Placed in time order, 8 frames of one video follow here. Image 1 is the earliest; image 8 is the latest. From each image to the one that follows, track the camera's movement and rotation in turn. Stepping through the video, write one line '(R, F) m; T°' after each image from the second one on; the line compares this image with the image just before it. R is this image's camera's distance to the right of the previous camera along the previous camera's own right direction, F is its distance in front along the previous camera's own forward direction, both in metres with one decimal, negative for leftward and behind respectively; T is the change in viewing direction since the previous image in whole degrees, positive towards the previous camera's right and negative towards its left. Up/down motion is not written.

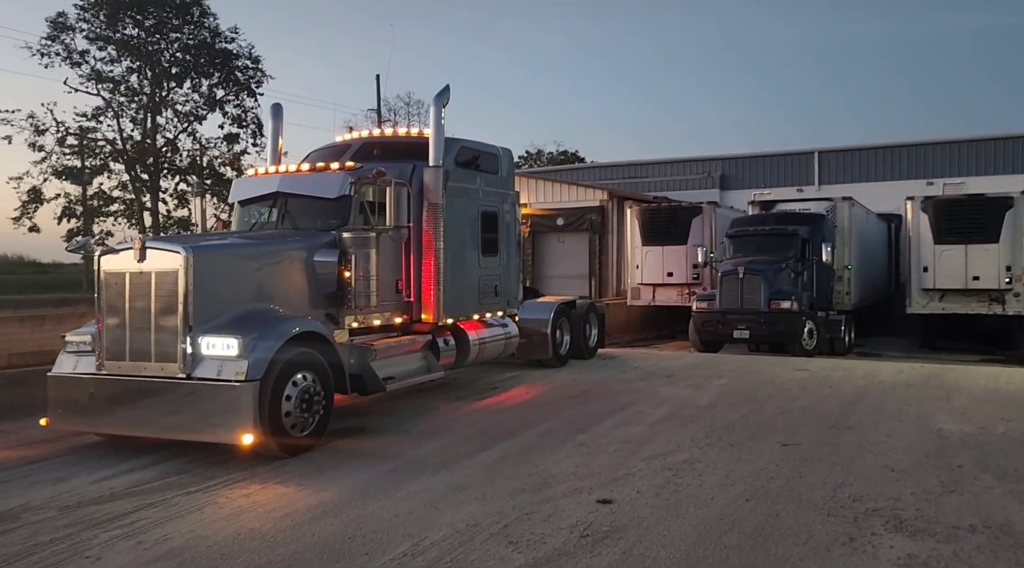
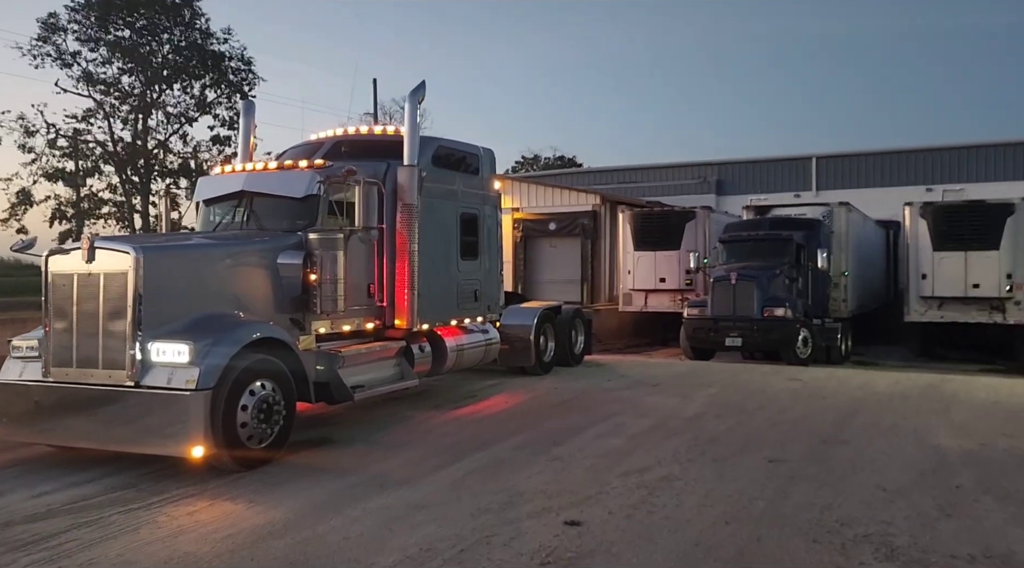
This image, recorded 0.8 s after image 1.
(+0.2, +0.4) m; 0°
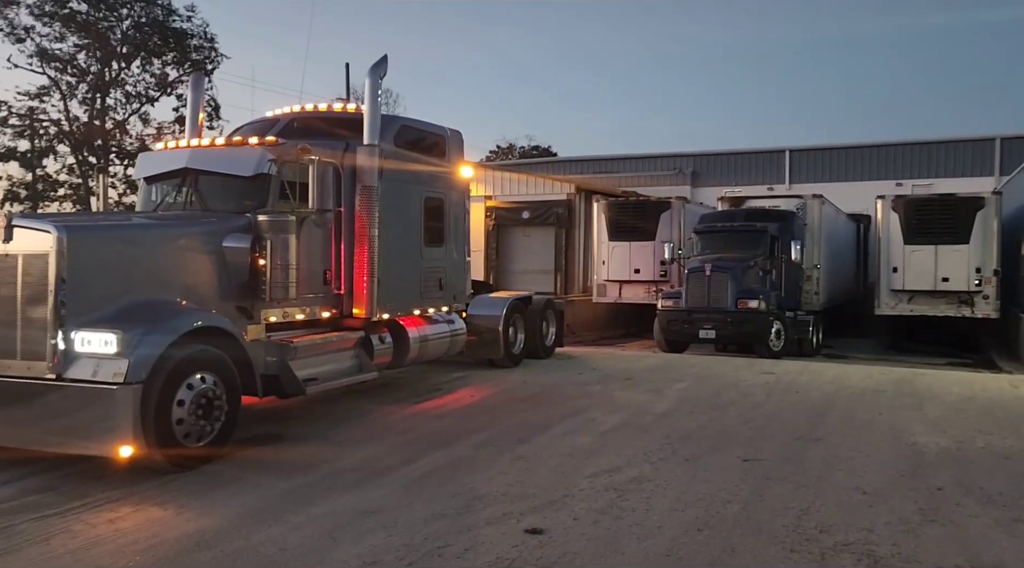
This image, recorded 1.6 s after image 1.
(+0.1, +0.5) m; +2°
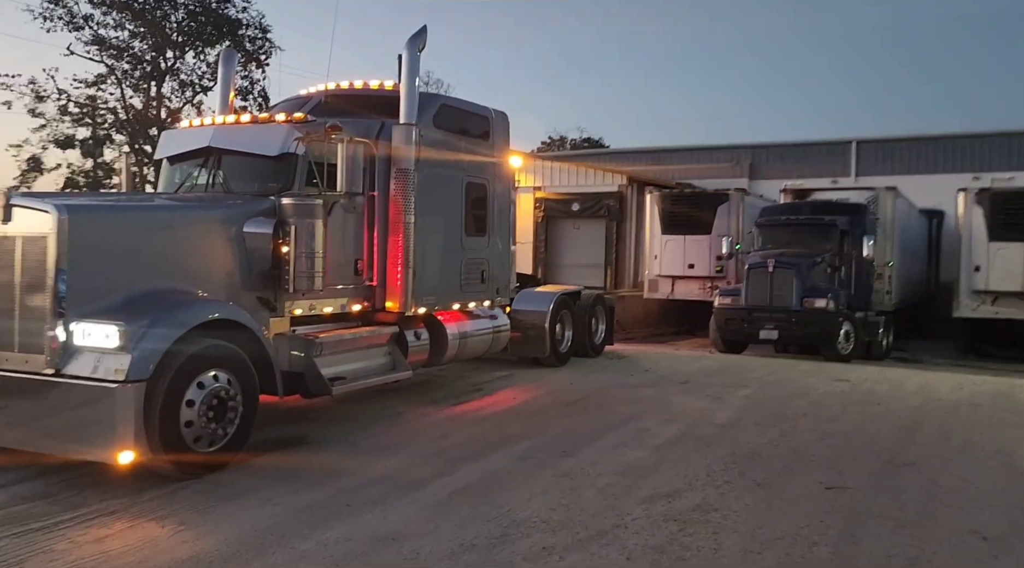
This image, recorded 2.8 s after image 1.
(0.0, +0.8) m; -3°
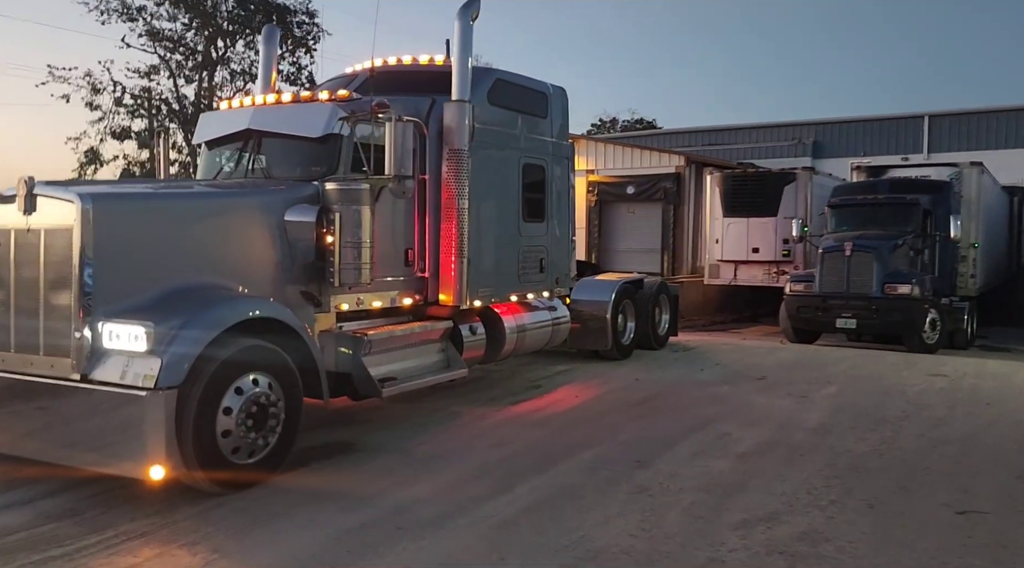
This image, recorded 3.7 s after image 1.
(-0.1, +0.7) m; -3°
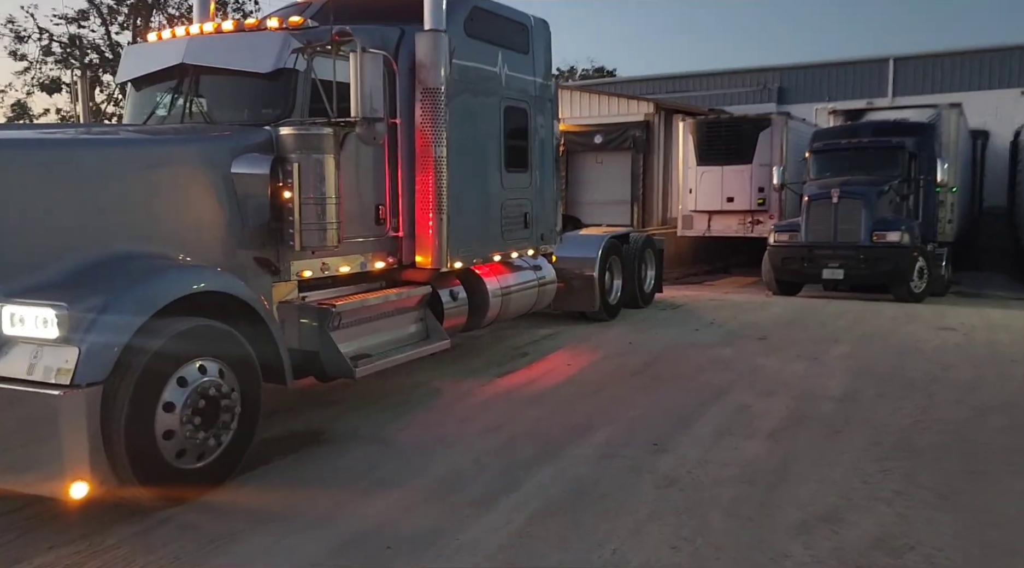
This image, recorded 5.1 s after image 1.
(-0.2, +0.9) m; +3°
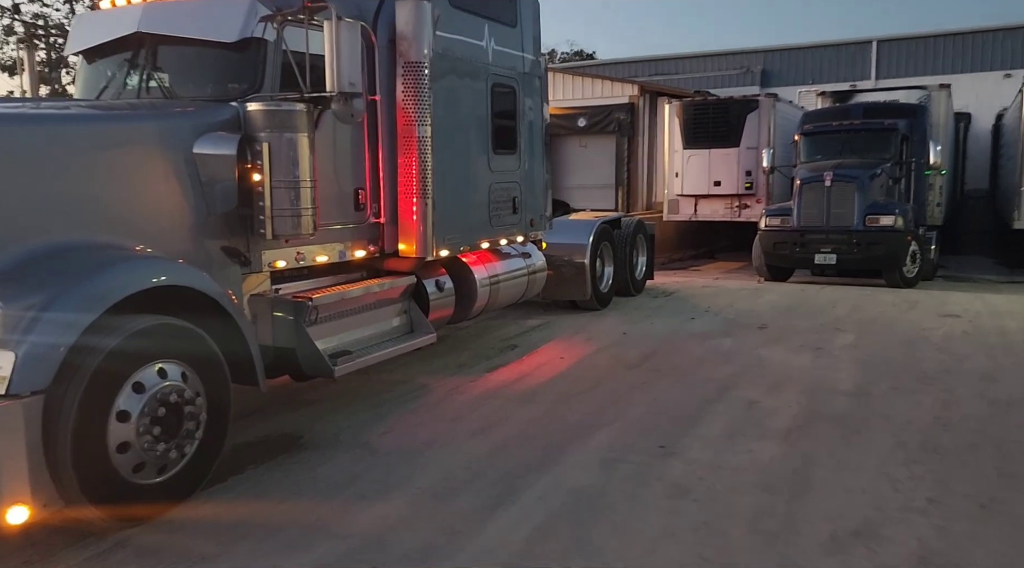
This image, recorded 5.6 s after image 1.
(-0.1, +0.4) m; +1°
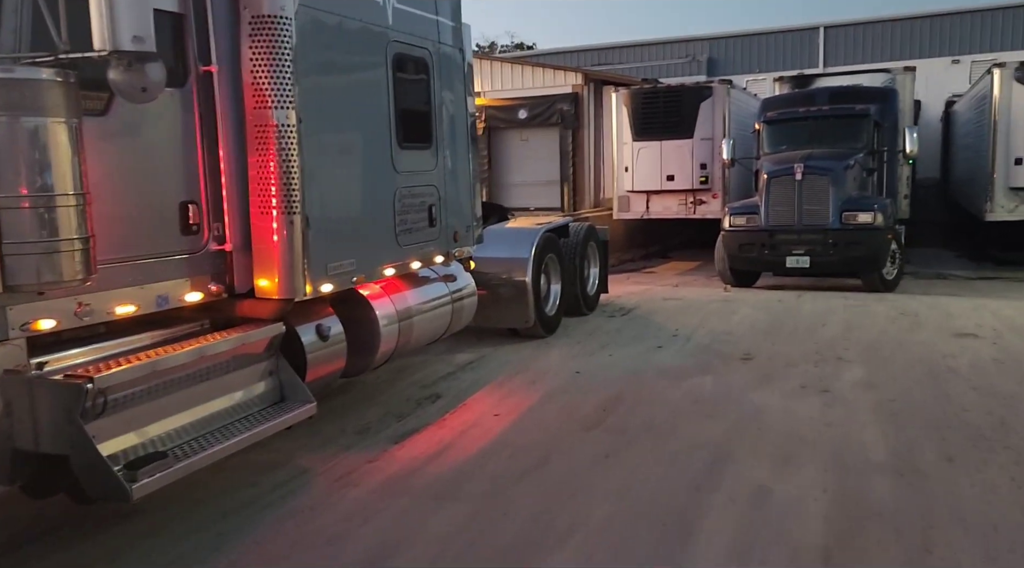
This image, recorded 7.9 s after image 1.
(+0.2, +1.8) m; +4°
